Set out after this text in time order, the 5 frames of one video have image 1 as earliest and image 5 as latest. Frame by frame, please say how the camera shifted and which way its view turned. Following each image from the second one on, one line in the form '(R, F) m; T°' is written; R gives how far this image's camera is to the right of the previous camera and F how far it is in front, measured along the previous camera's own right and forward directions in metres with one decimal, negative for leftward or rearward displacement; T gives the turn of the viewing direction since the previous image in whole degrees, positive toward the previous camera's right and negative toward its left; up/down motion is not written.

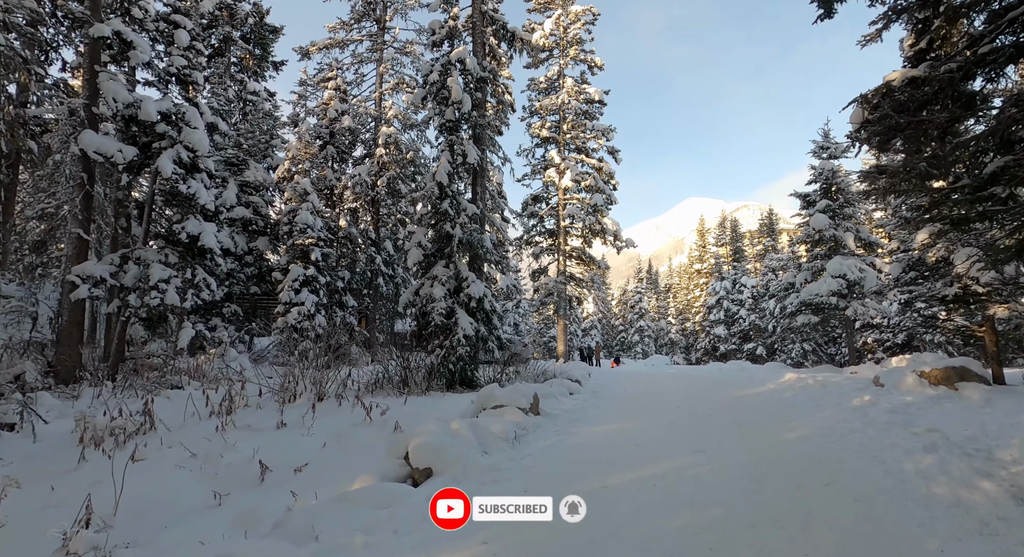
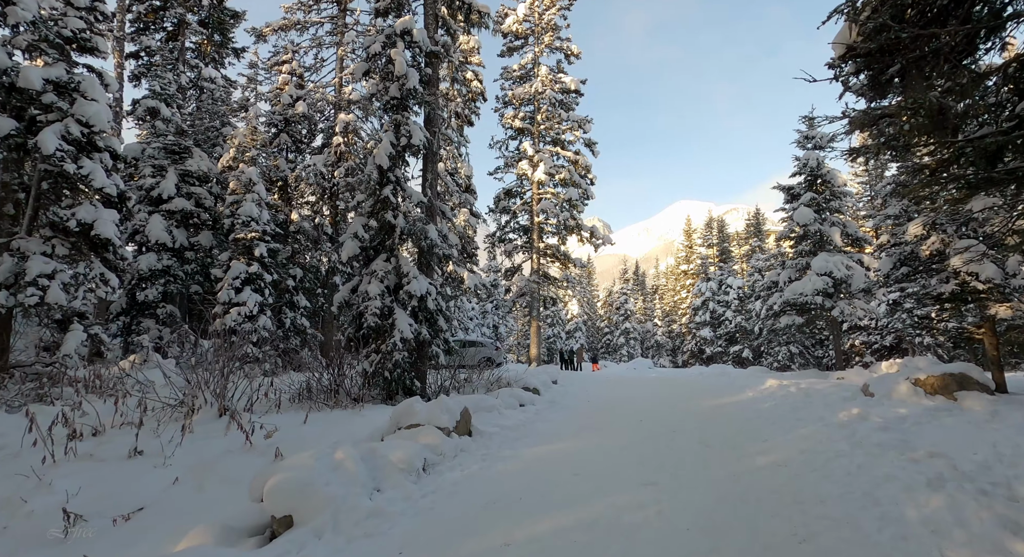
(+0.9, +1.5) m; +1°
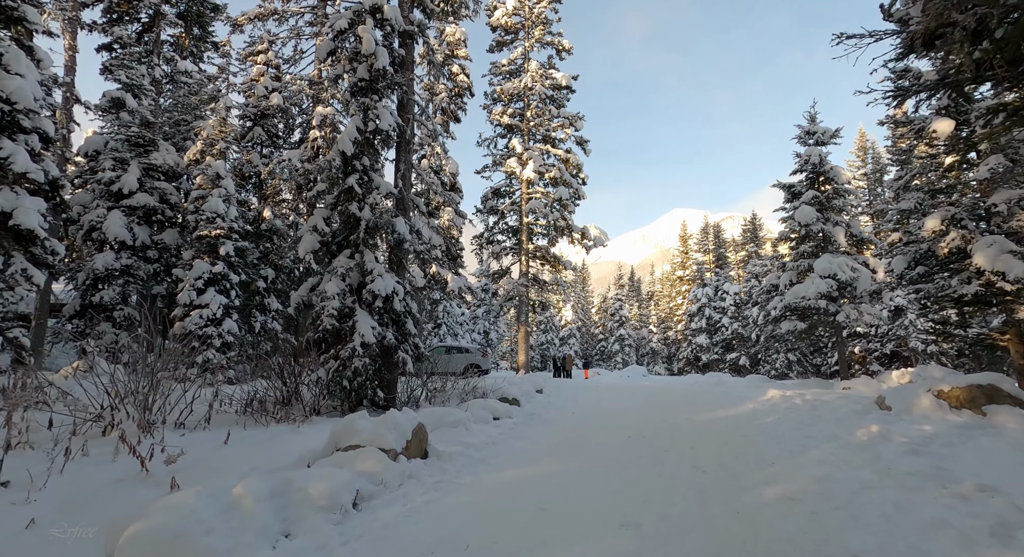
(+0.4, +1.1) m; 0°
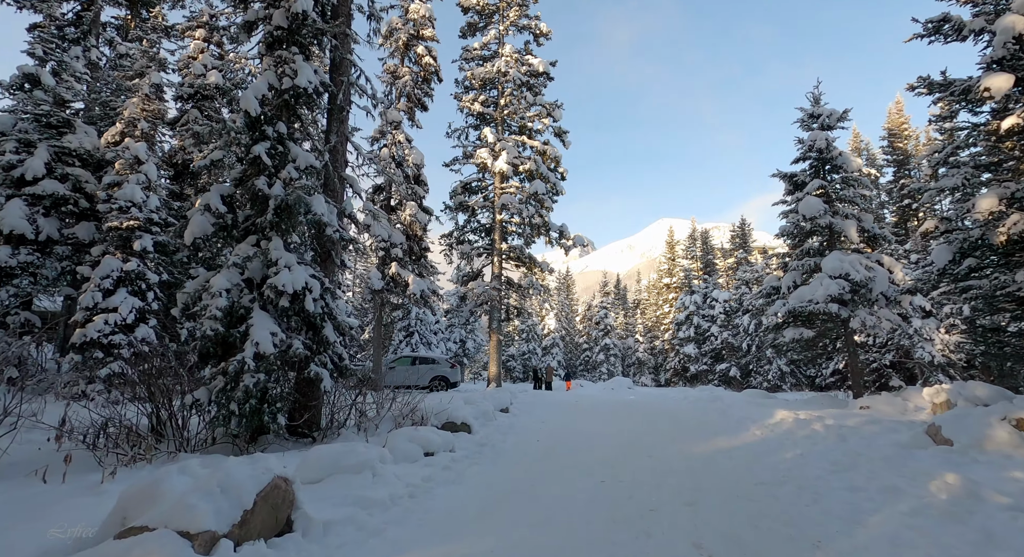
(+0.6, +2.3) m; +1°
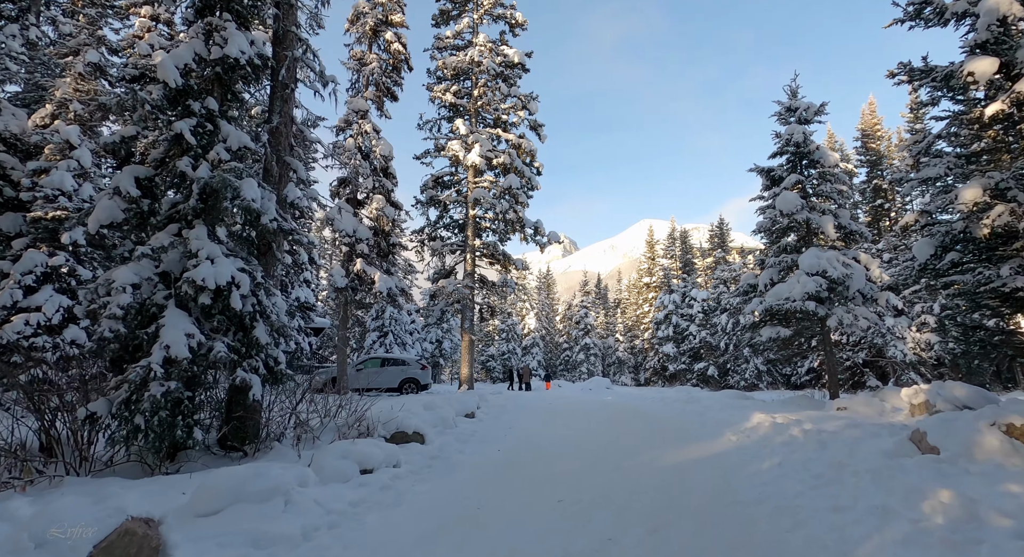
(+0.4, +0.7) m; +2°
